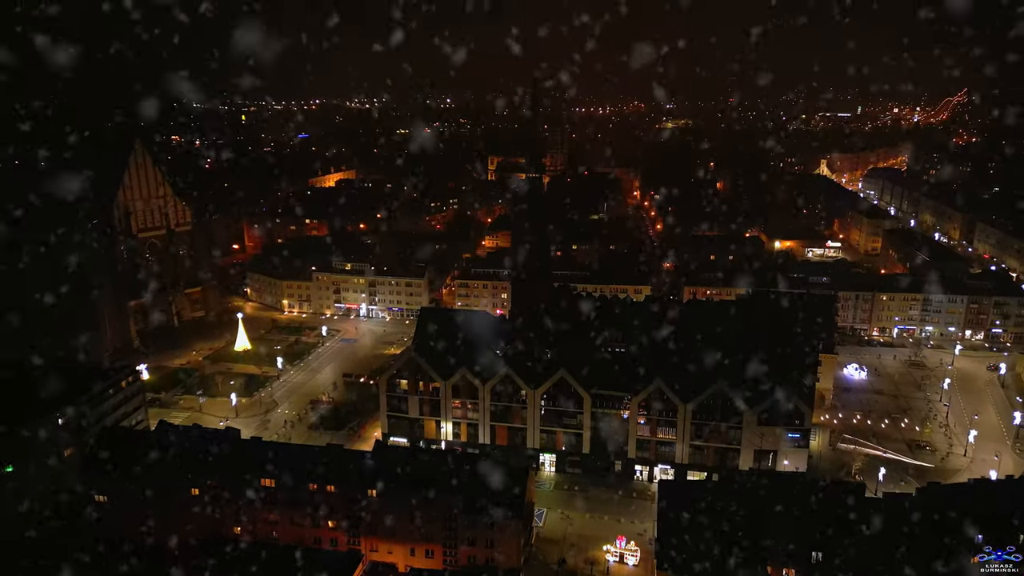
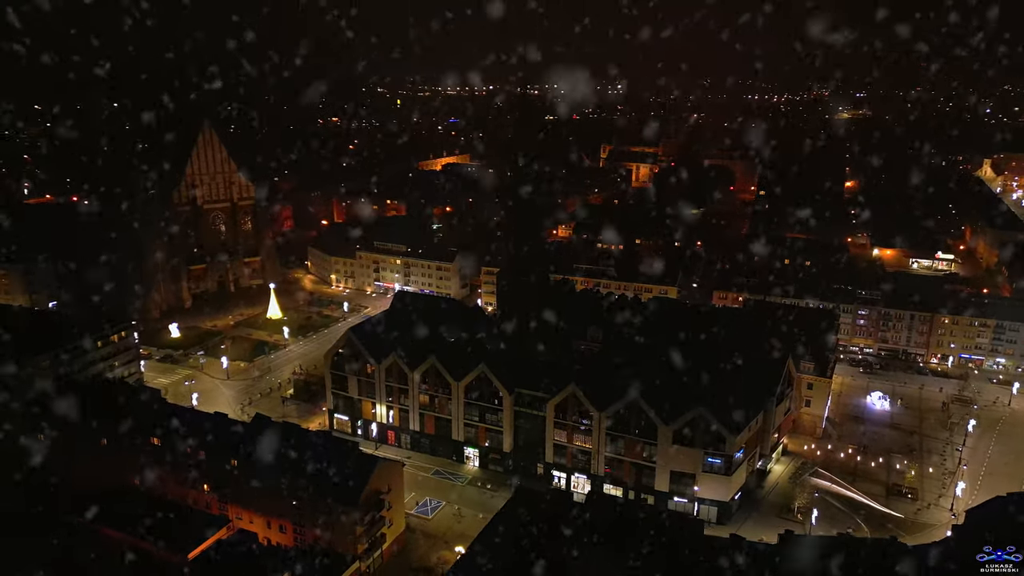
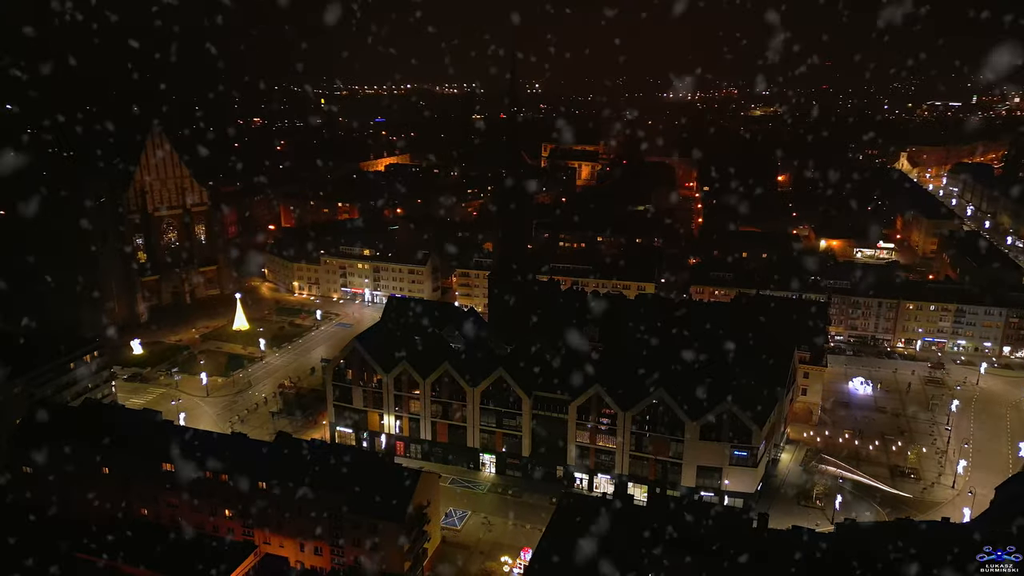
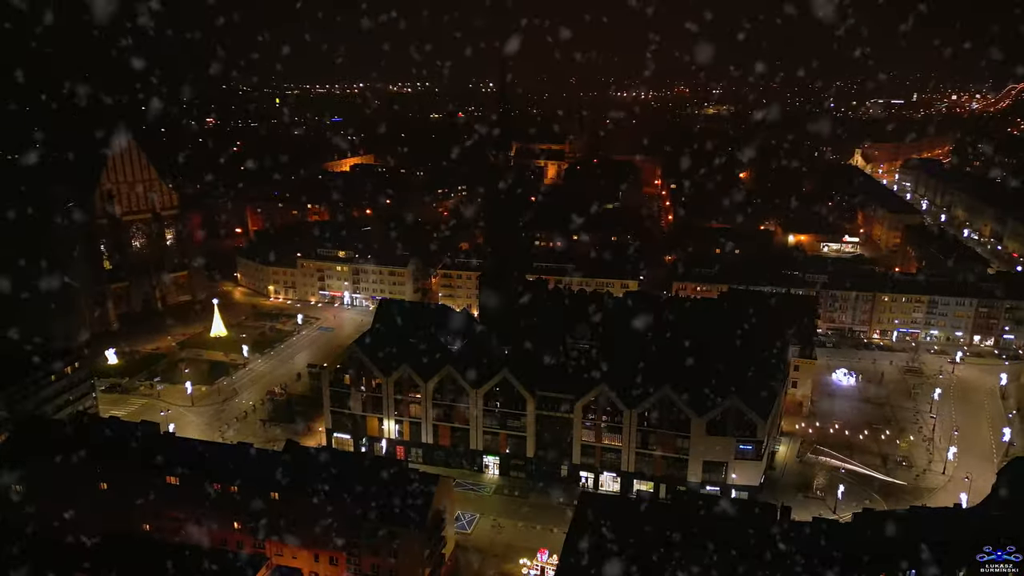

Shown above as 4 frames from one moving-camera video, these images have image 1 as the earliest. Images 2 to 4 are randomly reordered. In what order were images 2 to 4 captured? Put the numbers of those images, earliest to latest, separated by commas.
4, 3, 2
